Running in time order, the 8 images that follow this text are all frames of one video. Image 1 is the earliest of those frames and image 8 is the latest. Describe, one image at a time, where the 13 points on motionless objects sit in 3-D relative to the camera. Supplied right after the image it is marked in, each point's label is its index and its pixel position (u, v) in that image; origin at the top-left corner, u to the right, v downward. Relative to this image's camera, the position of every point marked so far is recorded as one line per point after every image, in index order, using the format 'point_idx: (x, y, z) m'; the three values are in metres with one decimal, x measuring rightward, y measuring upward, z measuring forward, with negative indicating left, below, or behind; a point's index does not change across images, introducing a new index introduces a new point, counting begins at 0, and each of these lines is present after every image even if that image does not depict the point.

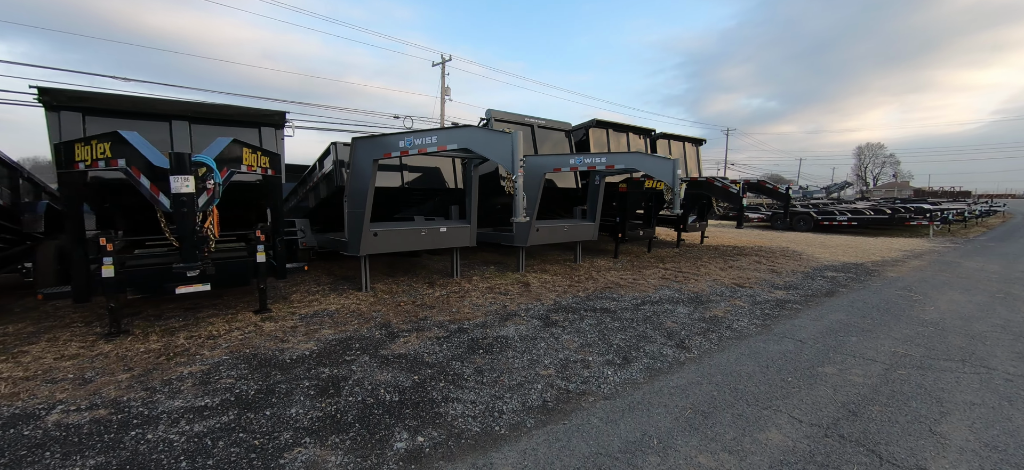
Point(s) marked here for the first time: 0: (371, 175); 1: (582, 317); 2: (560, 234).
0: (-1.8, +0.8, +4.8) m
1: (+0.8, -0.9, +4.2) m
2: (+0.9, 0.0, +6.5) m
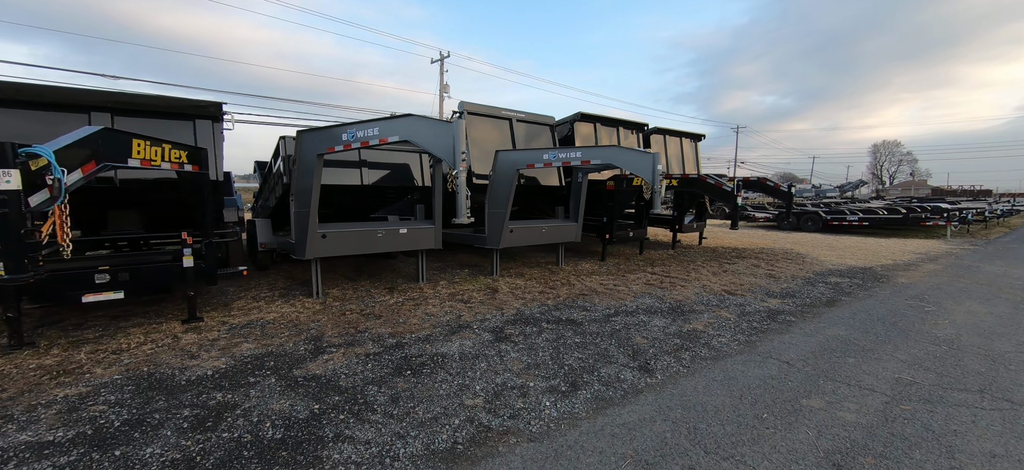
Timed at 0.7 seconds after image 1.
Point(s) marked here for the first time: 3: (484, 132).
0: (-2.2, +0.7, +4.4) m
1: (+0.3, -0.9, +3.7) m
2: (+0.5, 0.0, +6.0) m
3: (-0.5, +1.7, +6.4) m
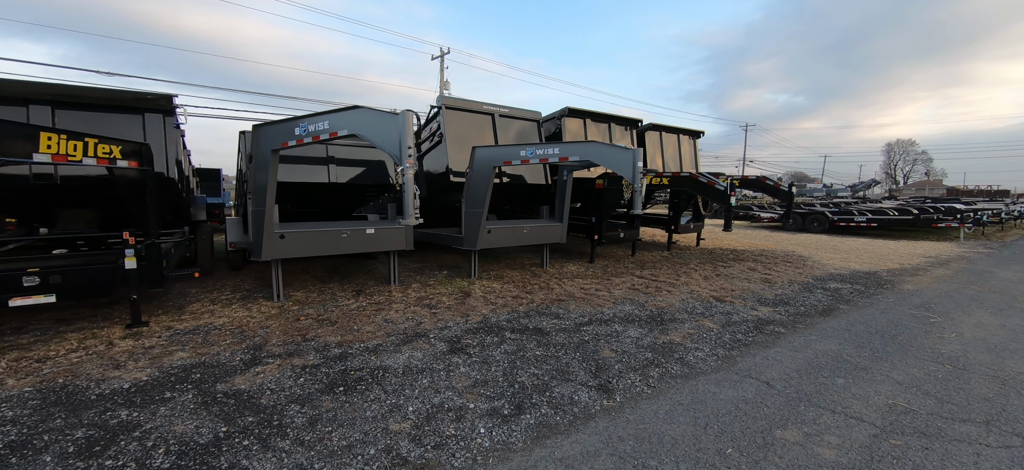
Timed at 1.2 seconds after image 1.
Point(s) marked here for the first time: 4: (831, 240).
0: (-2.6, +0.7, +4.1) m
1: (-0.1, -0.9, +3.4) m
2: (+0.1, 0.0, +5.7) m
3: (-0.8, +1.7, +6.1) m
4: (+8.2, -0.1, +9.8) m
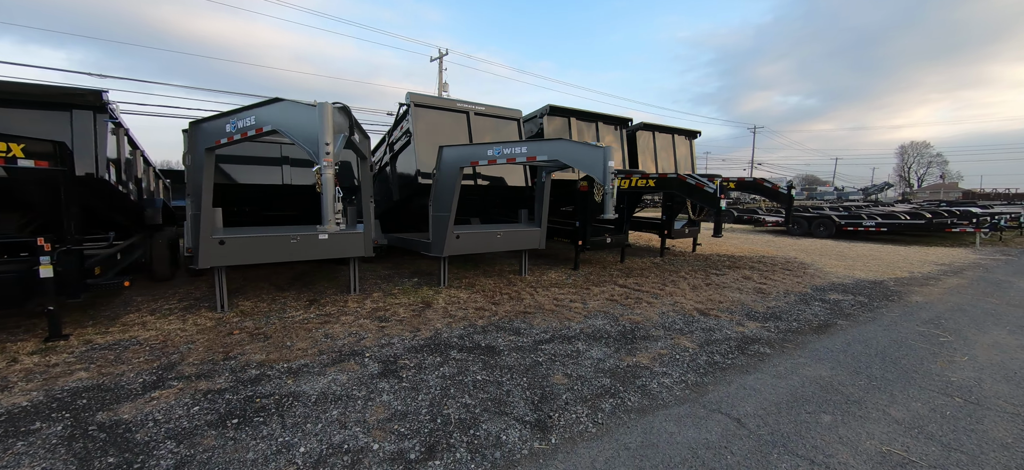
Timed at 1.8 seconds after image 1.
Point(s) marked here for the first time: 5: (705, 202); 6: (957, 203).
0: (-3.0, +0.7, +3.8) m
1: (-0.5, -1.0, +3.0) m
2: (-0.3, -0.1, +5.3) m
3: (-1.2, +1.6, +5.7) m
4: (+7.9, -0.2, +9.3) m
5: (+2.8, +0.5, +5.7) m
6: (+17.4, +1.3, +15.0) m
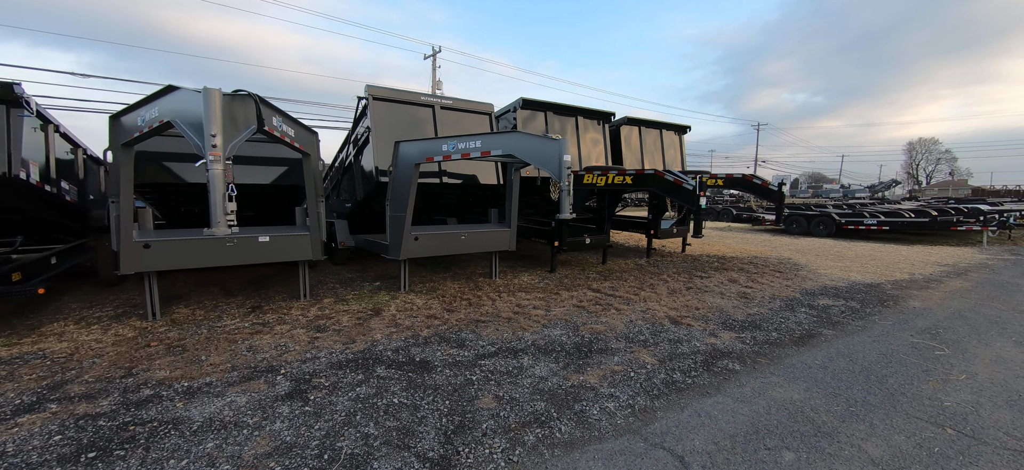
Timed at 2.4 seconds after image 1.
0: (-3.5, +0.7, +3.5) m
1: (-1.0, -1.0, +2.7) m
2: (-0.7, -0.1, +5.0) m
3: (-1.6, +1.6, +5.4) m
4: (+7.5, -0.2, +8.8) m
5: (+2.4, +0.5, +5.3) m
6: (+17.1, +1.3, +14.4) m
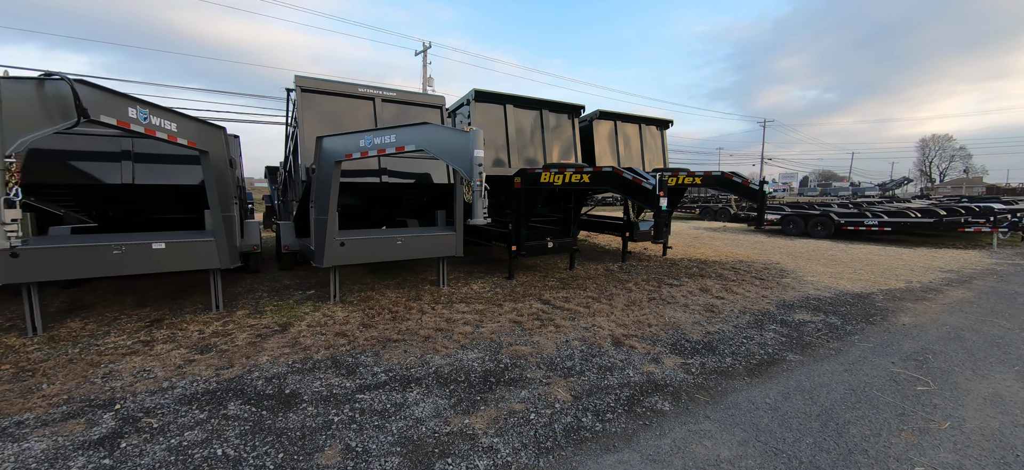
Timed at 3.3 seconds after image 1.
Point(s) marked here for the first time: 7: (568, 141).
0: (-4.2, +0.6, +3.1) m
1: (-1.8, -1.1, +2.2) m
2: (-1.4, -0.2, +4.5) m
3: (-2.3, +1.6, +4.9) m
4: (+6.8, -0.3, +8.2) m
5: (+1.7, +0.4, +4.7) m
6: (+16.6, +1.3, +13.6) m
7: (+0.9, +1.6, +6.4) m
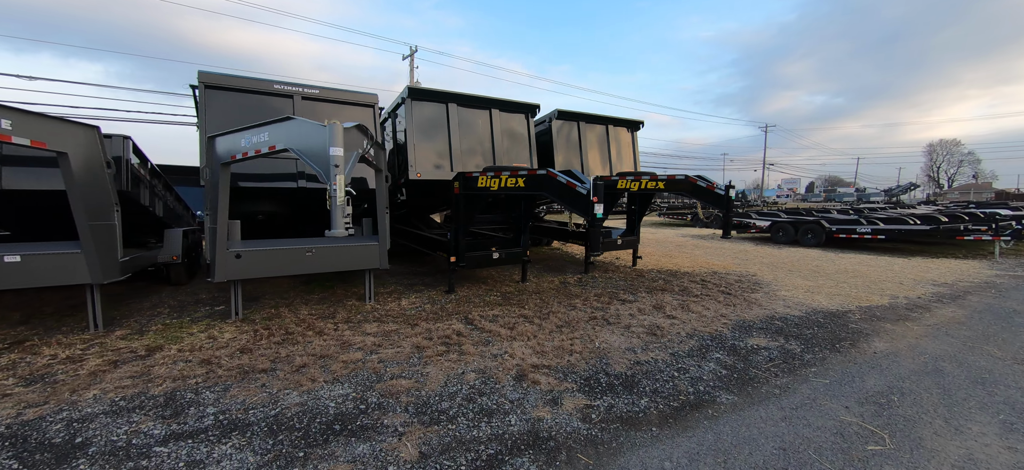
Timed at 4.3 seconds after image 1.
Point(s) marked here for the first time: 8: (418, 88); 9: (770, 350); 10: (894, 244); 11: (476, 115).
0: (-5.0, +0.5, +2.6) m
1: (-2.6, -1.1, +1.7) m
2: (-2.2, -0.3, +4.0) m
3: (-3.1, +1.4, +4.5) m
4: (+6.1, -0.5, +7.6) m
5: (+0.9, +0.3, +4.2) m
6: (+15.9, +1.0, +12.8) m
7: (+0.2, +1.4, +6.0) m
8: (-1.2, +2.0, +5.1) m
9: (+2.2, -1.0, +3.3) m
10: (+9.3, -0.2, +9.3) m
11: (-0.5, +1.8, +5.6) m
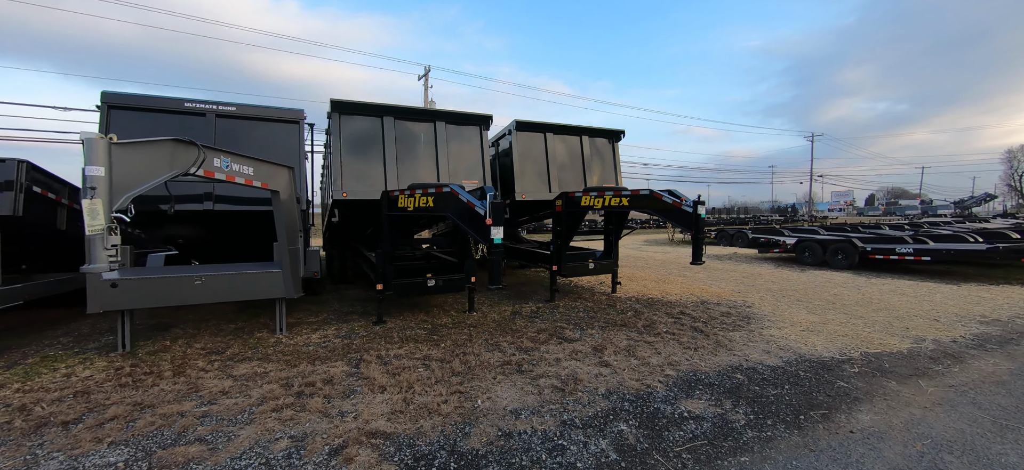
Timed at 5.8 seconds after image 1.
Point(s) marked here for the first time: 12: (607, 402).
0: (-6.0, +0.3, +2.6) m
1: (-3.7, -1.3, +1.4) m
2: (-3.1, -0.5, +3.7) m
3: (-3.9, +1.2, +4.3) m
4: (+5.5, -0.8, +6.4) m
5: (0.0, +0.1, +3.6) m
6: (+15.8, +0.4, +10.6) m
7: (-0.5, +1.1, +5.4) m
8: (-2.0, +1.7, +4.8) m
9: (+1.3, -1.2, +2.5) m
10: (+8.9, -0.7, +7.7) m
11: (-1.2, +1.5, +5.2) m
12: (+0.7, -1.2, +2.7) m
